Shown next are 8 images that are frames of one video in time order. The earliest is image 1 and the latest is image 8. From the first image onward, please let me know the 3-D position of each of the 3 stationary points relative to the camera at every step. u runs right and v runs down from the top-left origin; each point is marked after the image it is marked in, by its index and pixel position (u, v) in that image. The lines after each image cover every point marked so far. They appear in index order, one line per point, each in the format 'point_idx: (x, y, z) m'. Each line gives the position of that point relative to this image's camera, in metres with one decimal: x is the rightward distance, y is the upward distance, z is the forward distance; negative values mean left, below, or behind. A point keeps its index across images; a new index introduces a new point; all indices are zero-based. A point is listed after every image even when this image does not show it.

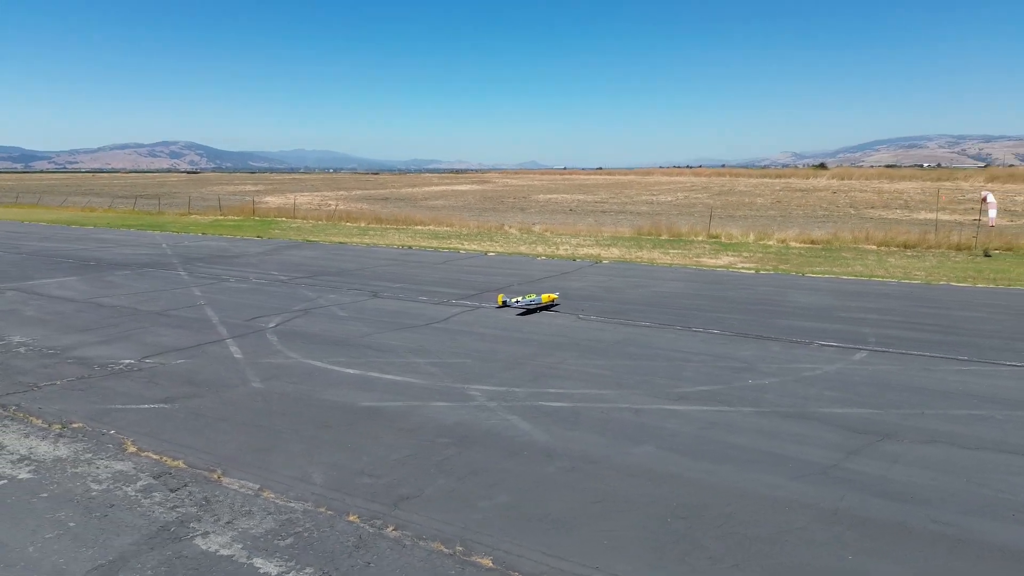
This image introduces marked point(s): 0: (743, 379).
0: (+2.5, -1.0, +7.9) m
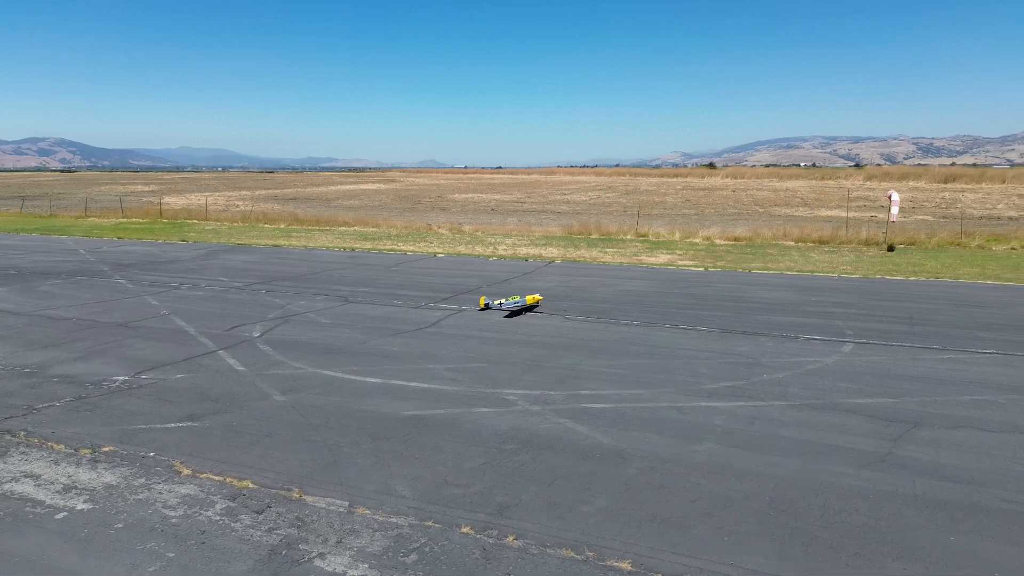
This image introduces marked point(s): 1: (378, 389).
0: (+2.8, -0.9, +8.3) m
1: (-1.3, -1.0, +7.6) m
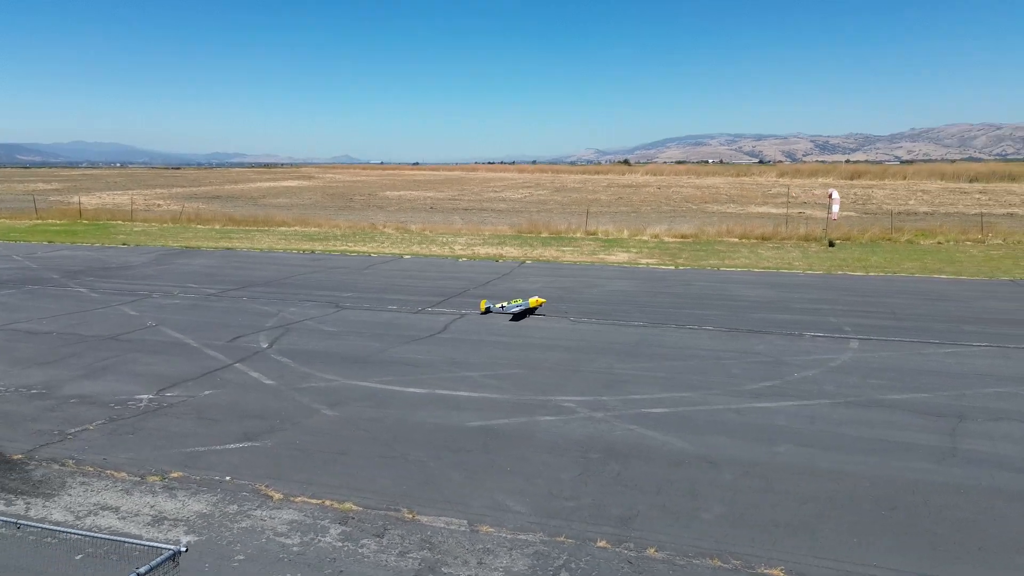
0: (+3.2, -1.0, +8.6) m
1: (-0.8, -1.1, +7.5) m
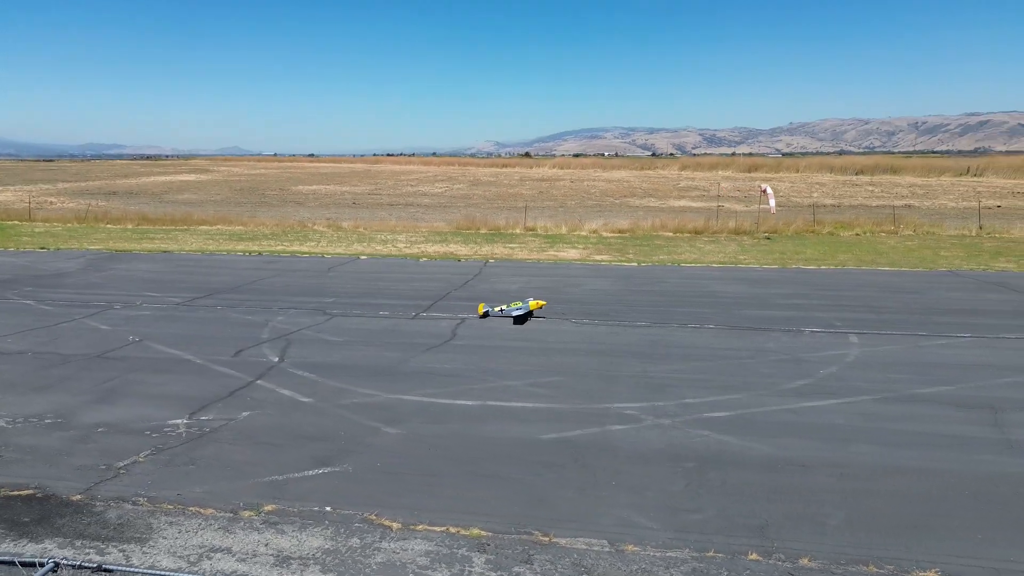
0: (+3.6, -1.0, +8.9) m
1: (-0.2, -1.2, +7.4) m
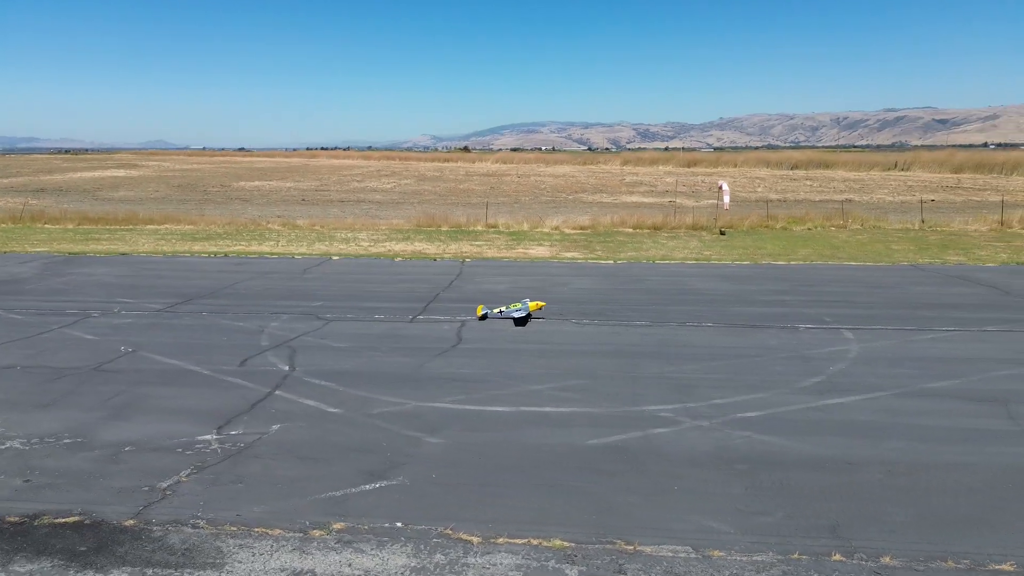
0: (+3.8, -1.0, +9.2) m
1: (+0.1, -1.3, +7.4) m
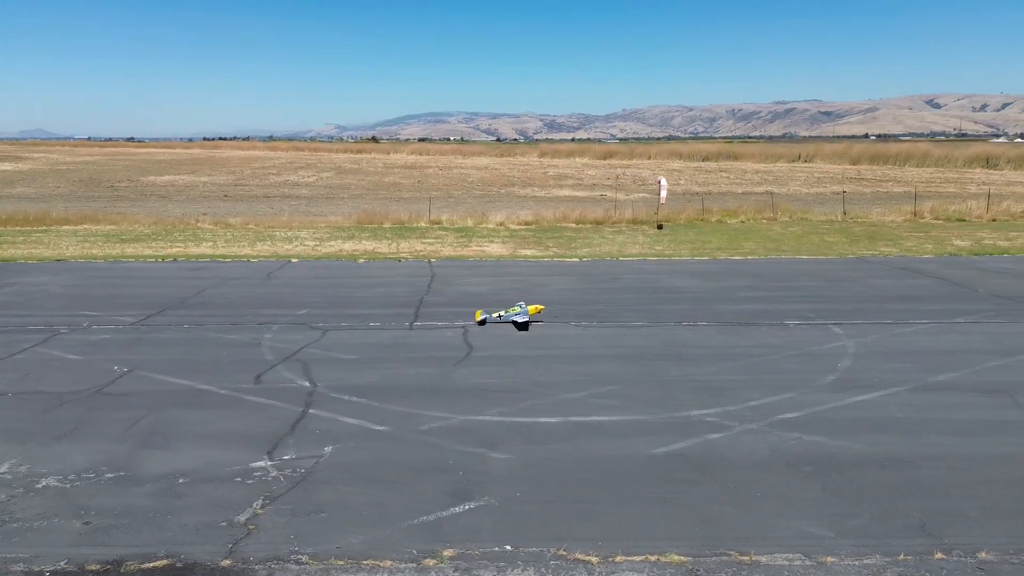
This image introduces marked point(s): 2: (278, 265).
0: (+4.1, -1.0, +9.7) m
1: (+0.6, -1.4, +7.4) m
2: (-5.8, +0.6, +18.6) m
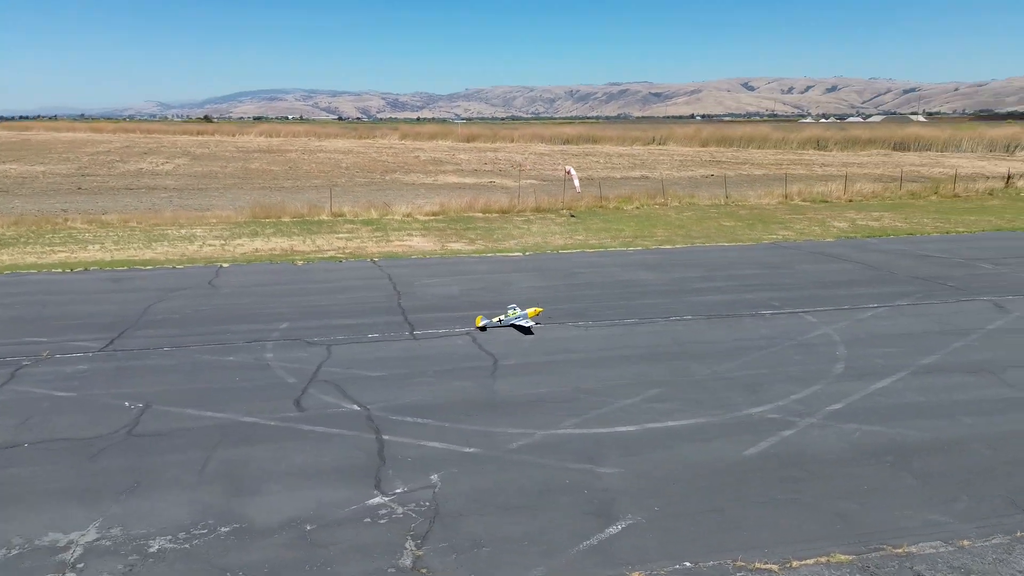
0: (+4.5, -0.9, +10.6) m
1: (+1.5, -1.5, +7.8) m
2: (-7.0, +0.4, +17.5) m
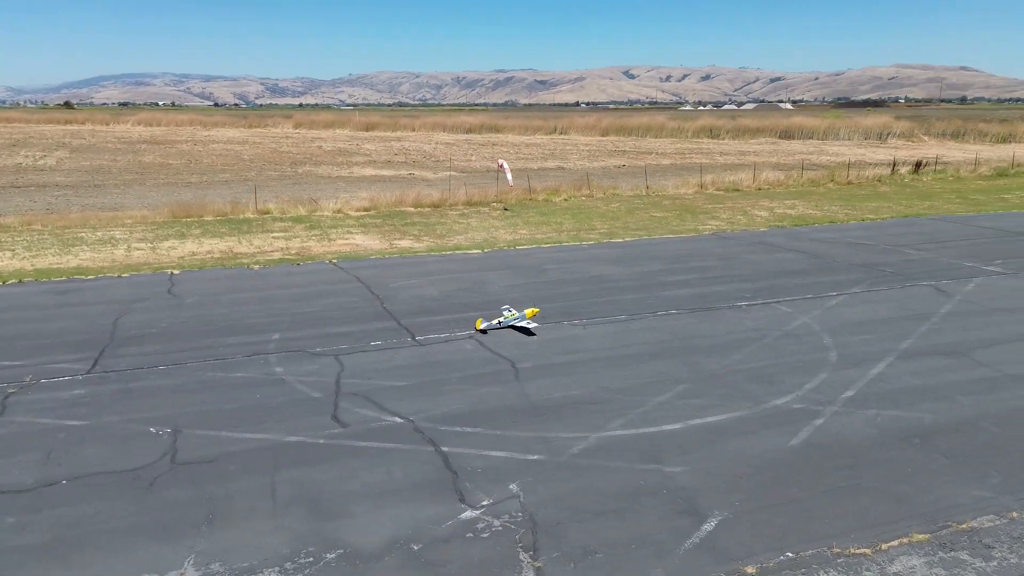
0: (+4.6, -0.8, +11.4) m
1: (+2.1, -1.6, +8.2) m
2: (-7.7, +0.2, +16.6) m
